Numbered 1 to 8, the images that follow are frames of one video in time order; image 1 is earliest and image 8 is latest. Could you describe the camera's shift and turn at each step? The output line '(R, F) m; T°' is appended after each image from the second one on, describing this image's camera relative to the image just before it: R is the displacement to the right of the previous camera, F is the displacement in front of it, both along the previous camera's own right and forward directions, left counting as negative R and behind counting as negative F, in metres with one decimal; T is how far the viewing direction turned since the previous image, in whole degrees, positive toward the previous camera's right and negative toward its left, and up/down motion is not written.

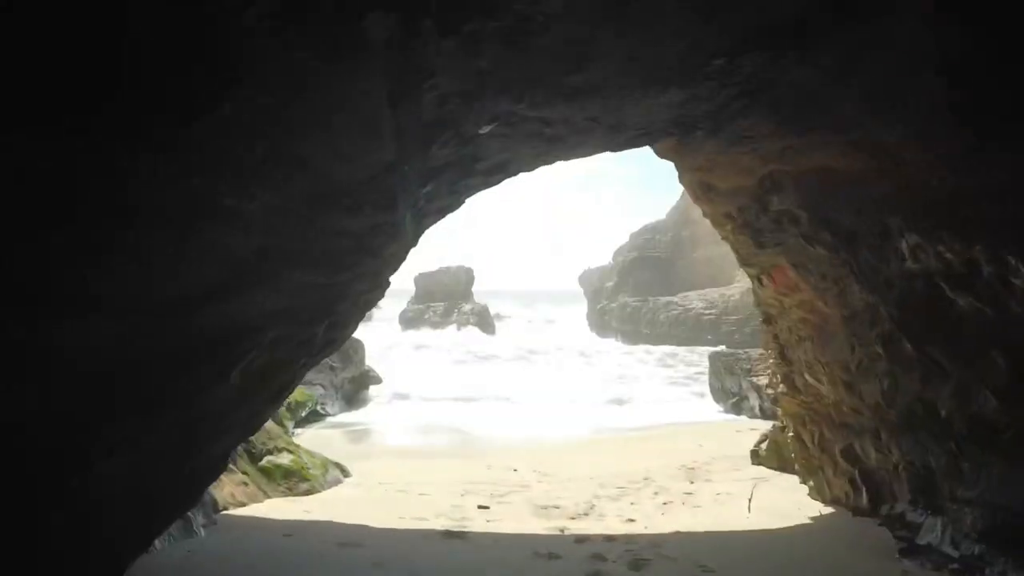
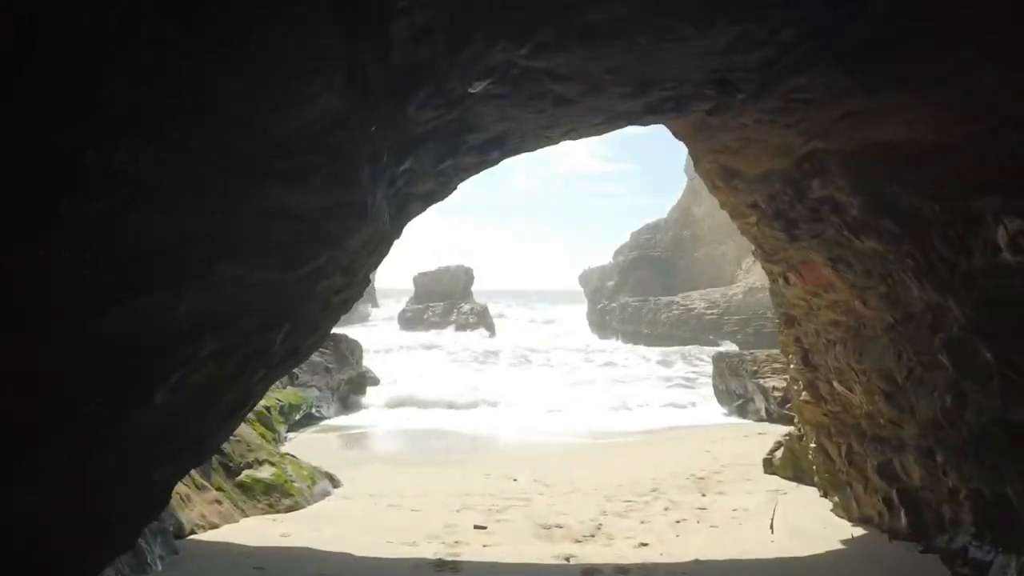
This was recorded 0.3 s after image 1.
(0.0, +0.3) m; 0°
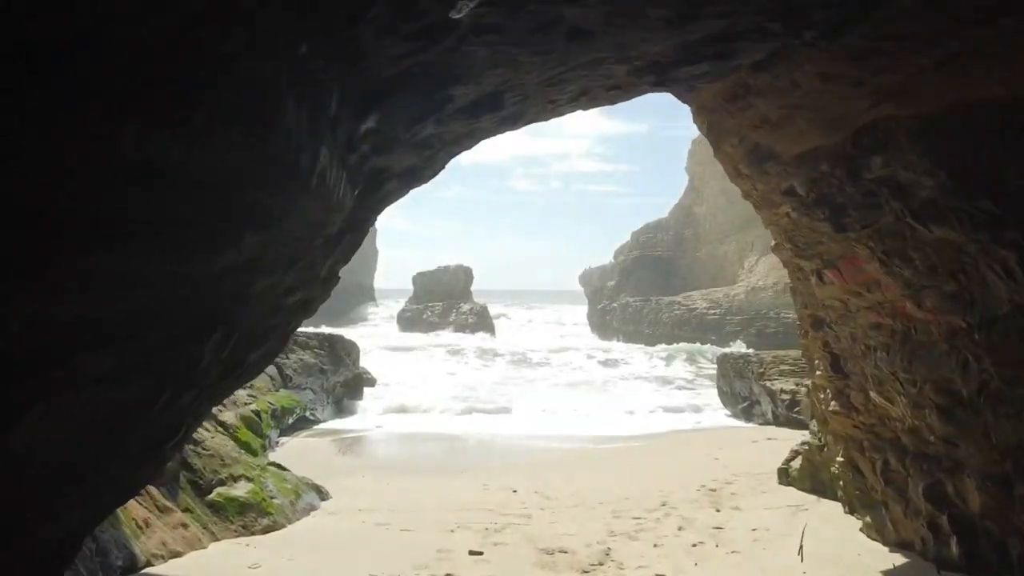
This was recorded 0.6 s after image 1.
(0.0, +0.3) m; 0°
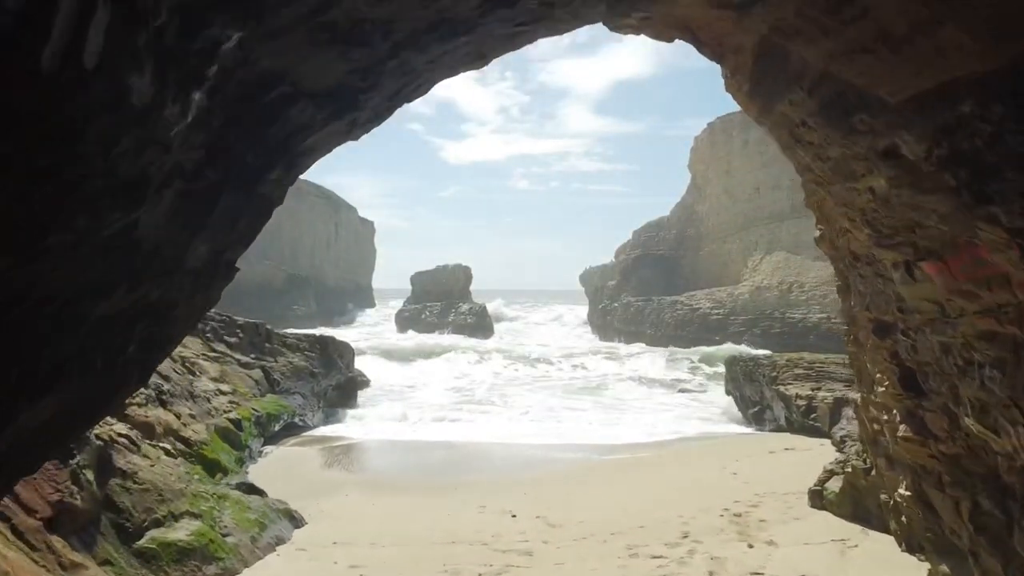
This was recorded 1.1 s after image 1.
(0.0, +0.6) m; 0°
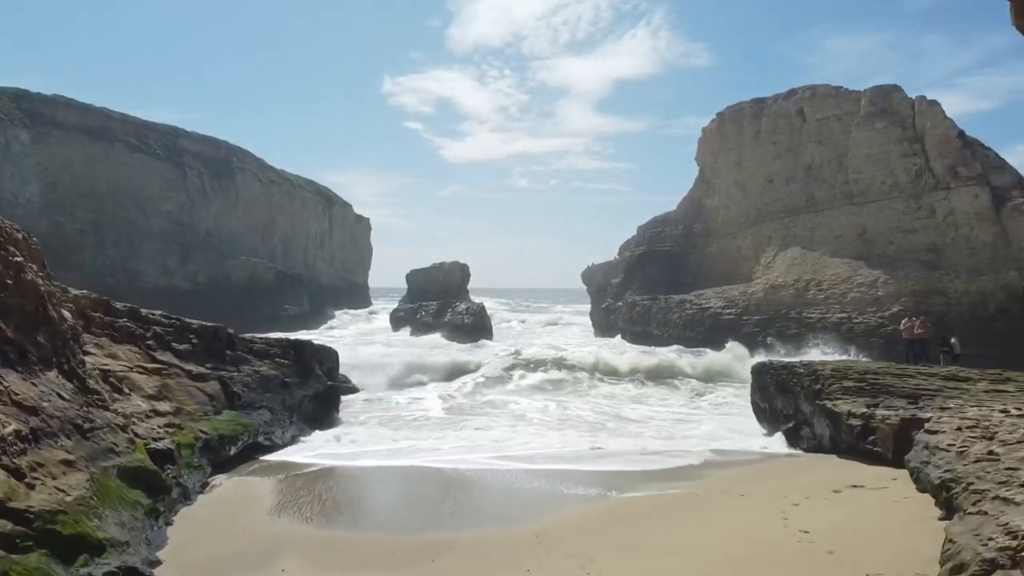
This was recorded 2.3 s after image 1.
(0.0, +1.6) m; 0°
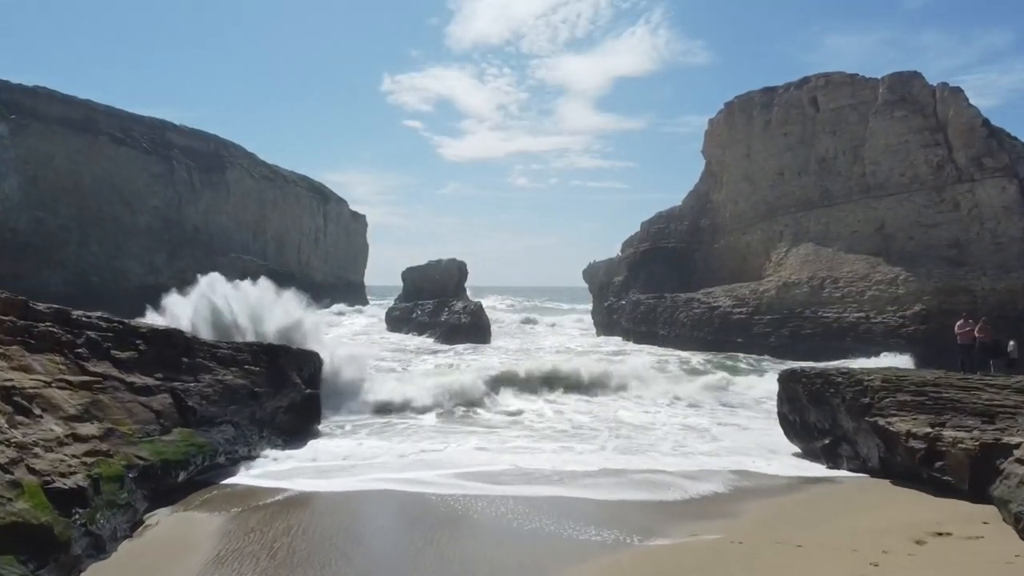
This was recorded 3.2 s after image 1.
(0.0, +1.3) m; 0°
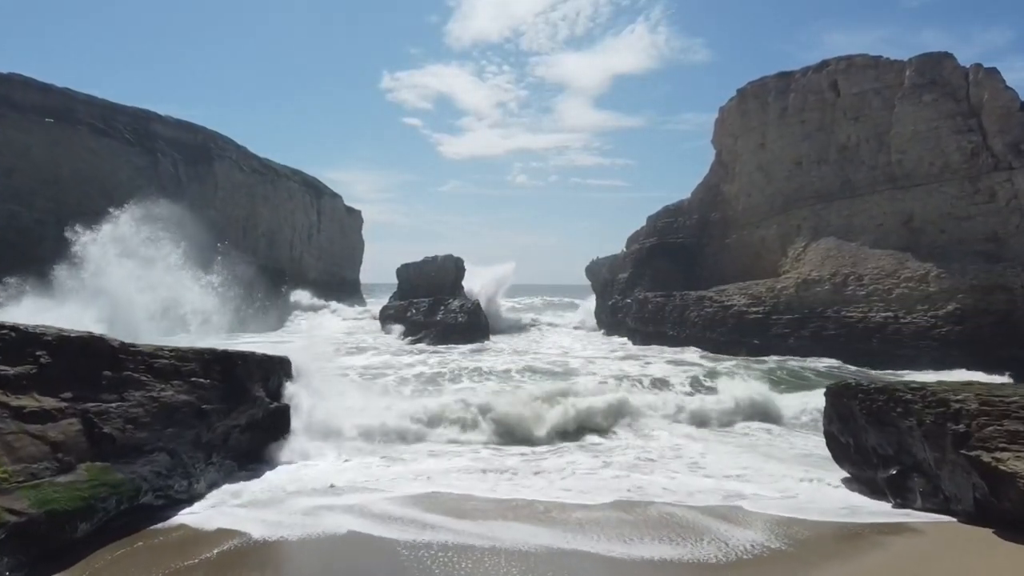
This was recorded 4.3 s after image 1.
(0.0, +1.7) m; 0°
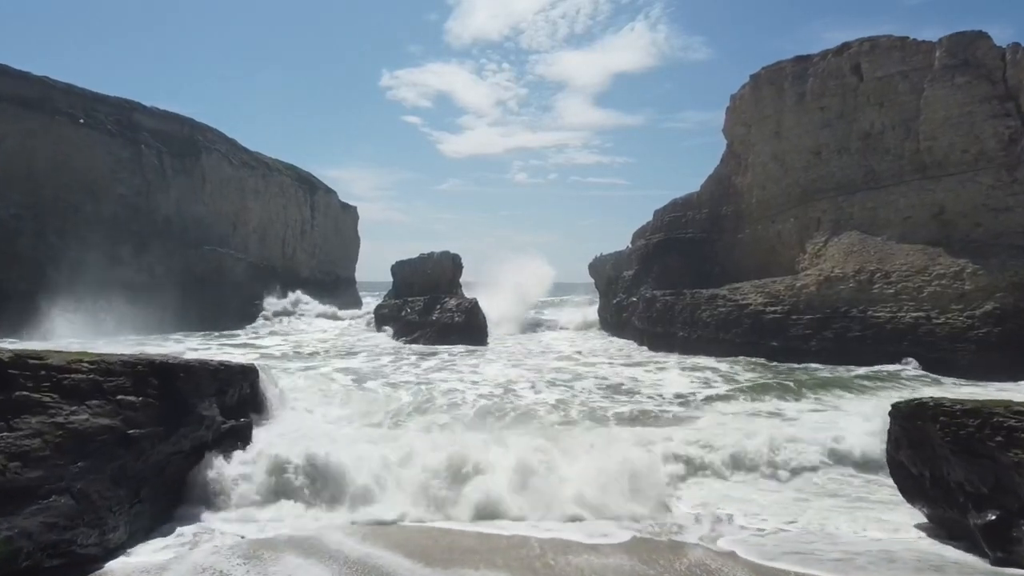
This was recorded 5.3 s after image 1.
(0.0, +1.6) m; 0°
